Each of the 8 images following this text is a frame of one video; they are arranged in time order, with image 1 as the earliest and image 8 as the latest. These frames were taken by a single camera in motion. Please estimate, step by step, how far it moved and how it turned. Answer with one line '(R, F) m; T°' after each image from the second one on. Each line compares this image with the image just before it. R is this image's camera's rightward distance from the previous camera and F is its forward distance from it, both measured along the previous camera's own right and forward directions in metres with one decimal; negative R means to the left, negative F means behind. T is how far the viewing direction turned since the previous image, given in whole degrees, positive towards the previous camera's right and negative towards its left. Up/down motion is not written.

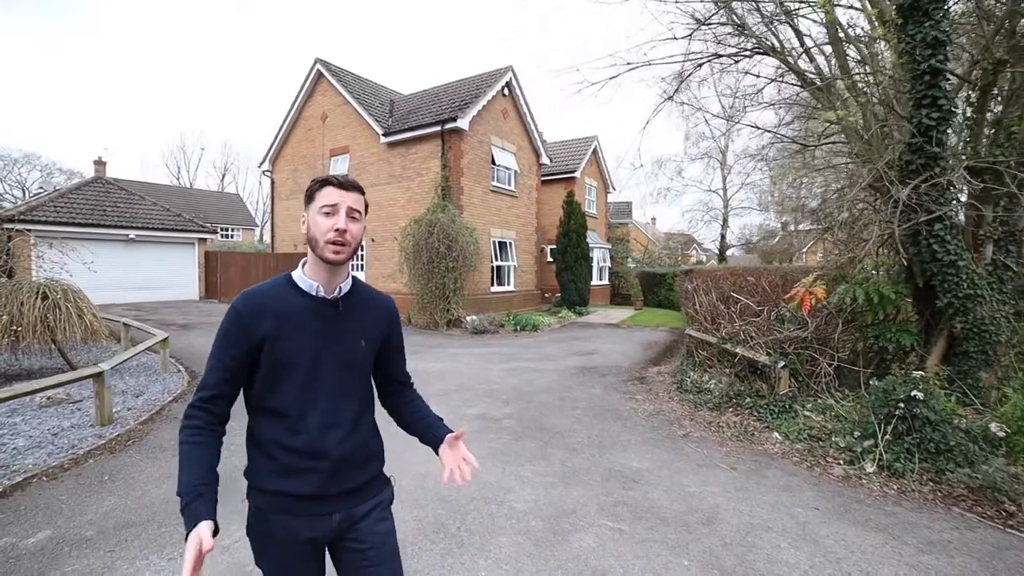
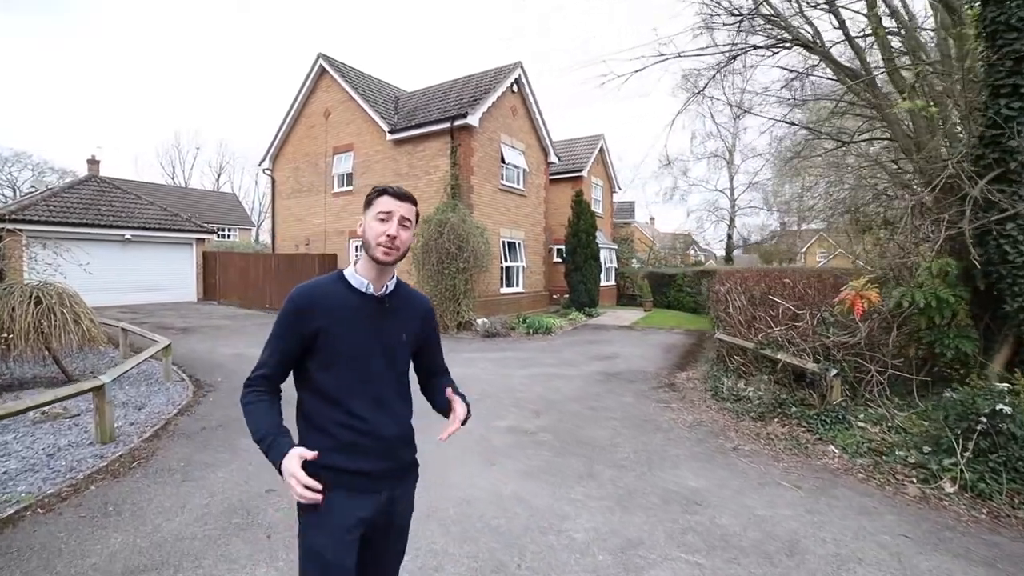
(-0.4, +0.4) m; +1°
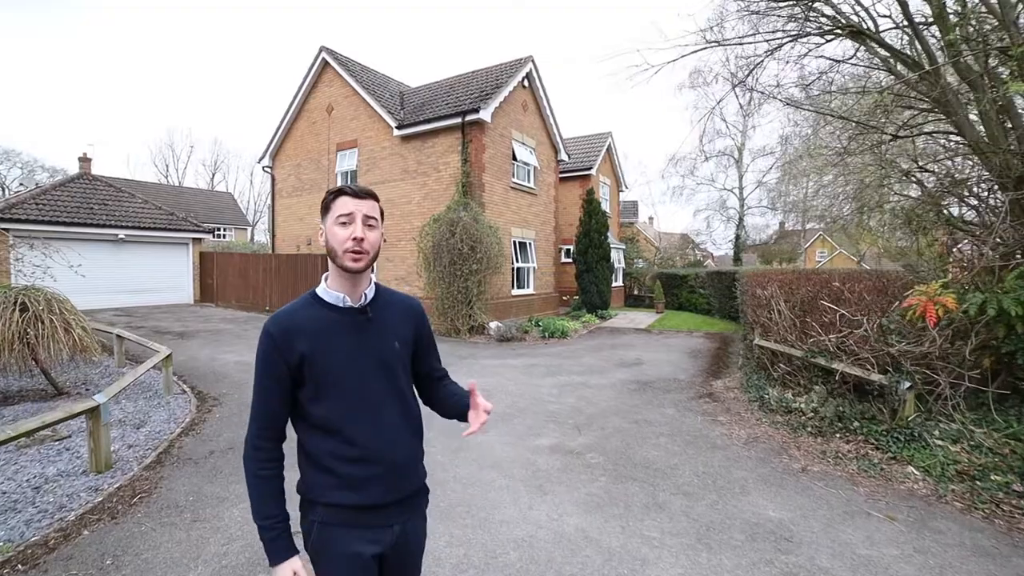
(-0.4, +0.5) m; +1°
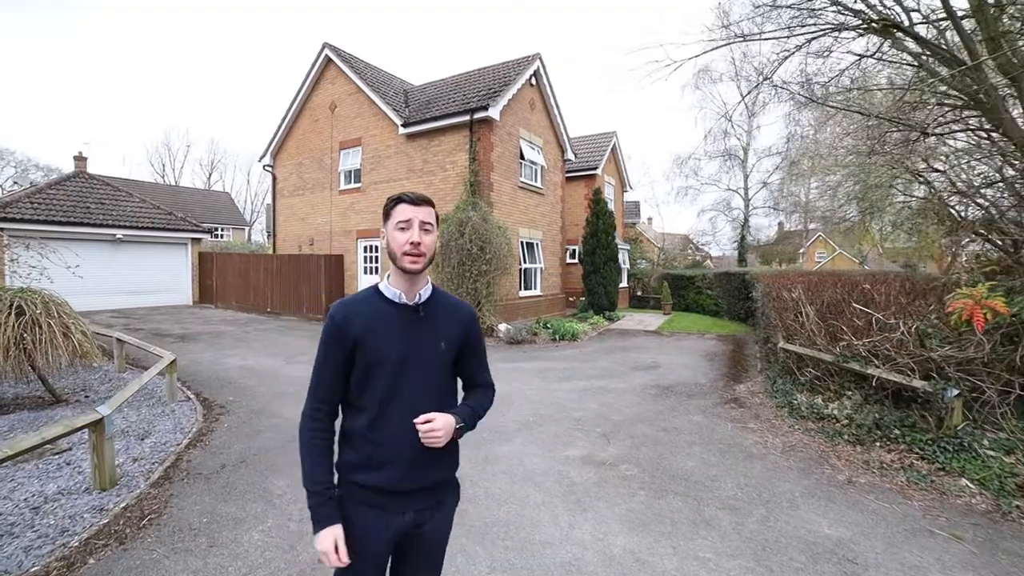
(-0.3, +0.2) m; 0°
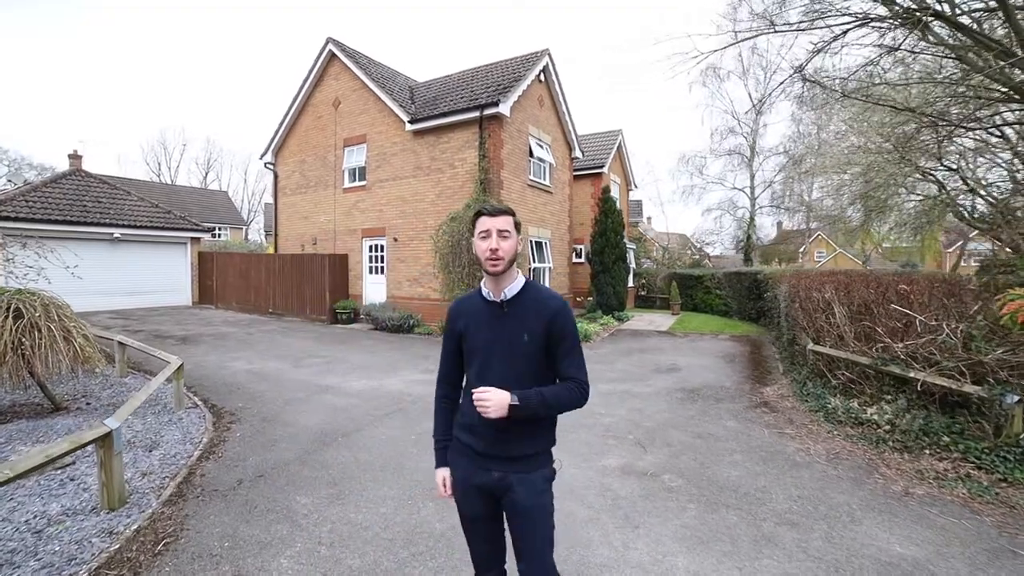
(-0.3, +0.3) m; 0°
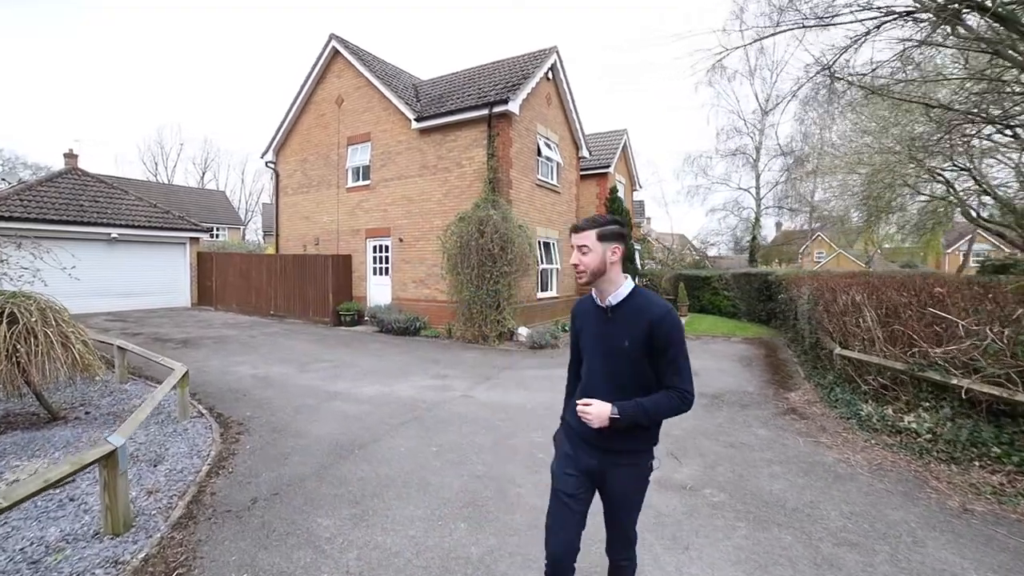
(-0.3, +0.2) m; 0°
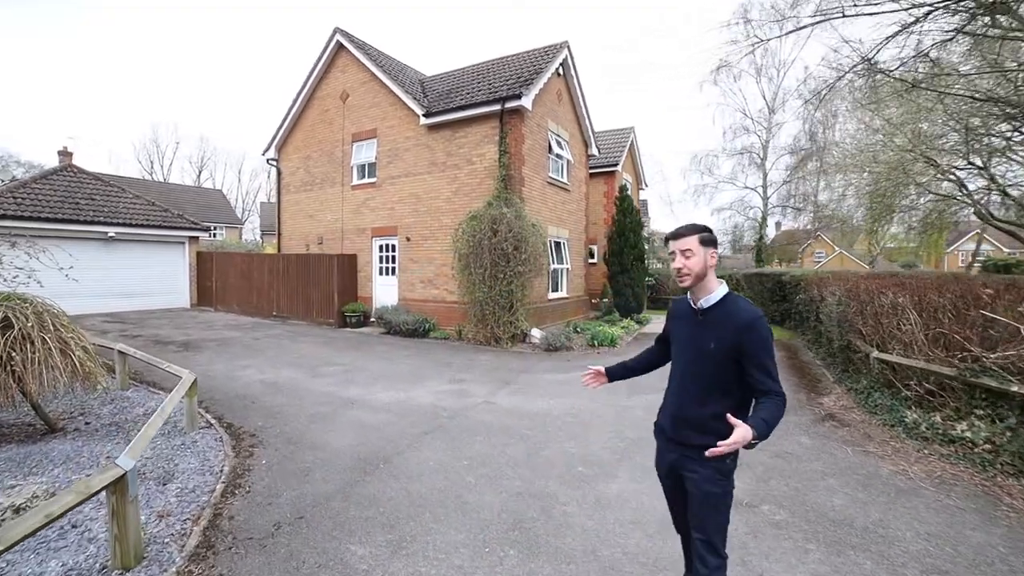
(-0.3, +0.3) m; 0°
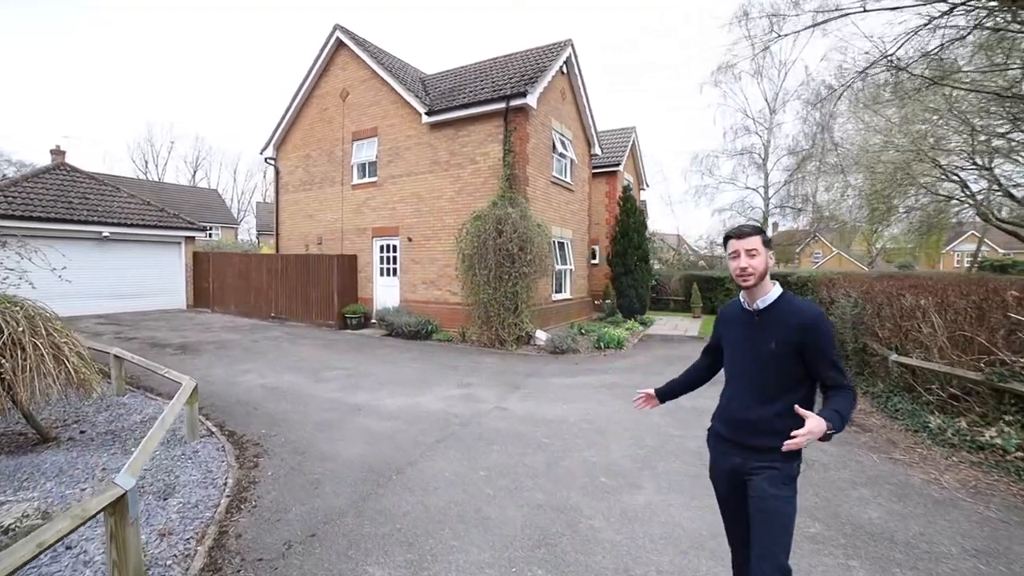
(-0.2, +0.2) m; 0°
